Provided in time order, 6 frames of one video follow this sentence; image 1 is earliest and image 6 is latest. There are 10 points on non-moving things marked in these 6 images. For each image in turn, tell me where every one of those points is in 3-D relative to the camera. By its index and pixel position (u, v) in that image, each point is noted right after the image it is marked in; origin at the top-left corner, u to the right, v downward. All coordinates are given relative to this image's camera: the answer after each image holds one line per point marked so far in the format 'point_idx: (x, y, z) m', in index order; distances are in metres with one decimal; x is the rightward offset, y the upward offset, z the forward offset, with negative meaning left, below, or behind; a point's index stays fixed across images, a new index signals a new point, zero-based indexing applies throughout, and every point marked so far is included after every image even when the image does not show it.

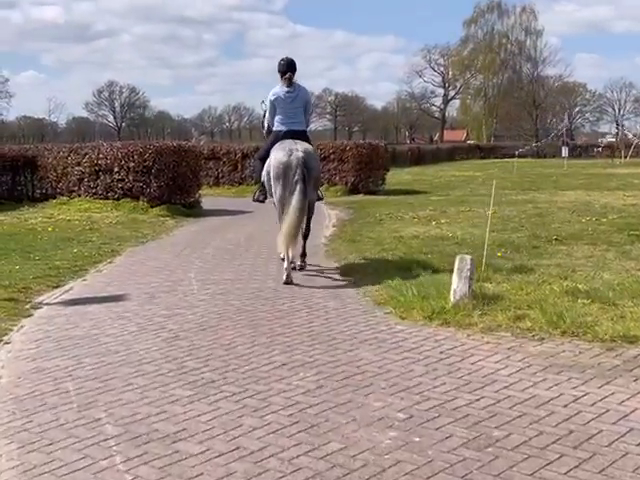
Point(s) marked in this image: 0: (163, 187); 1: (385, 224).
0: (-3.8, +1.3, +19.0) m
1: (+1.3, +0.3, +15.2) m
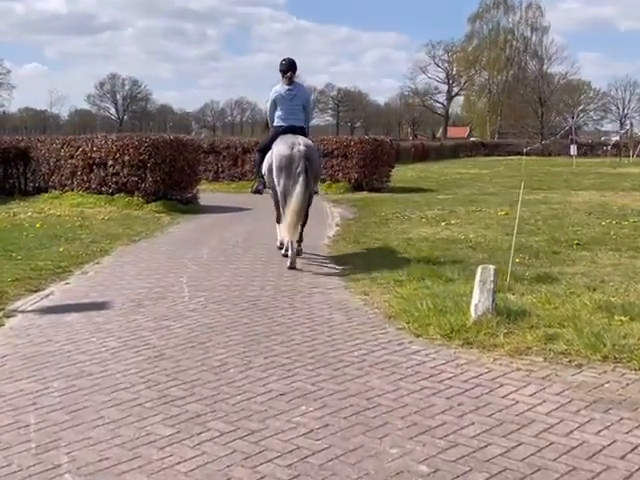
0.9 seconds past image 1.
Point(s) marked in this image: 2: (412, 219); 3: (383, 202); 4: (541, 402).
0: (-3.7, +1.3, +18.2) m
1: (+1.3, +0.3, +14.4) m
2: (+1.8, +0.4, +15.1) m
3: (+1.6, +0.9, +19.7) m
4: (+1.3, -1.0, +4.8) m
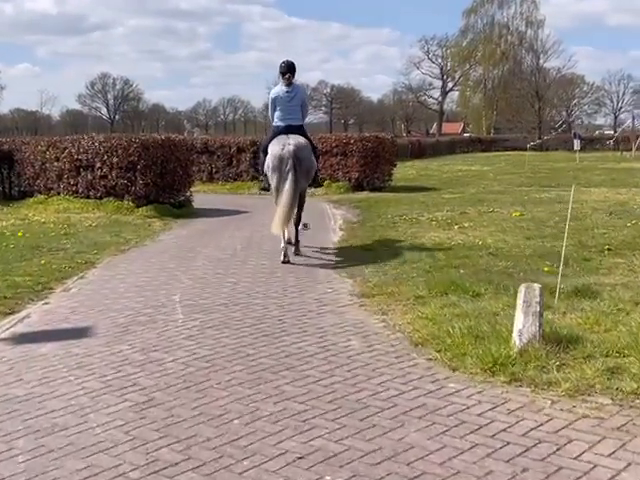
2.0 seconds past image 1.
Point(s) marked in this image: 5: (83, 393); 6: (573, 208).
0: (-3.7, +1.2, +17.2) m
1: (+1.4, +0.2, +13.4) m
2: (+1.8, +0.3, +14.2) m
3: (+1.6, +0.9, +18.7) m
4: (+1.5, -1.1, +3.8) m
5: (-1.6, -1.0, +5.2) m
6: (+4.8, +0.6, +15.0) m
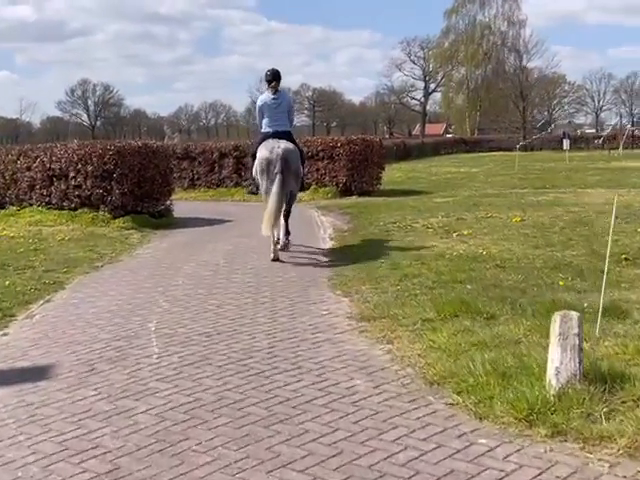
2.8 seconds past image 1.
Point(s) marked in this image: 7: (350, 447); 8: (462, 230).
0: (-4.0, +0.9, +16.2) m
1: (+1.2, 0.0, +12.6) m
2: (+1.6, +0.2, +13.3) m
3: (+1.3, +0.7, +17.9) m
4: (+1.5, -1.2, +2.9) m
5: (-1.5, -1.2, +4.3) m
6: (+4.6, +0.5, +14.1) m
7: (+0.1, -1.1, +4.2) m
8: (+2.3, +0.1, +12.7) m
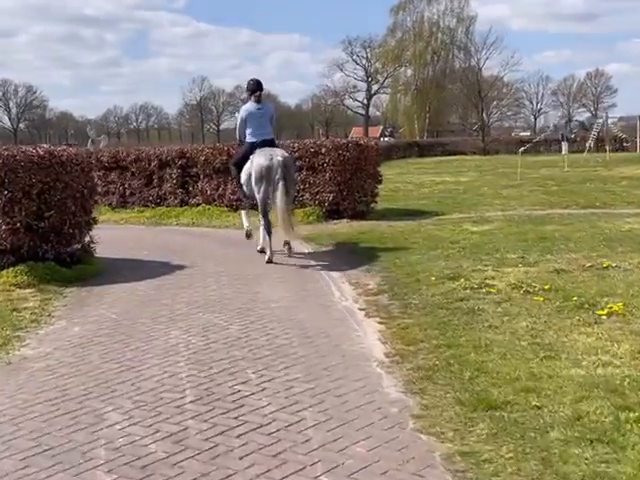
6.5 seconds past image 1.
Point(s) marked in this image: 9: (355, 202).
0: (-3.9, +0.1, +10.4) m
1: (+1.5, -0.7, +7.1) m
2: (+1.9, -0.6, +7.9) m
3: (+1.2, 0.0, +12.4) m
4: (+2.6, -1.9, -2.4) m
5: (-0.5, -1.9, -1.3) m
6: (+4.7, -0.2, +9.0) m
7: (+1.2, -1.8, -1.3) m
8: (+2.6, -0.6, +7.3) m
9: (+0.7, +0.8, +16.4) m
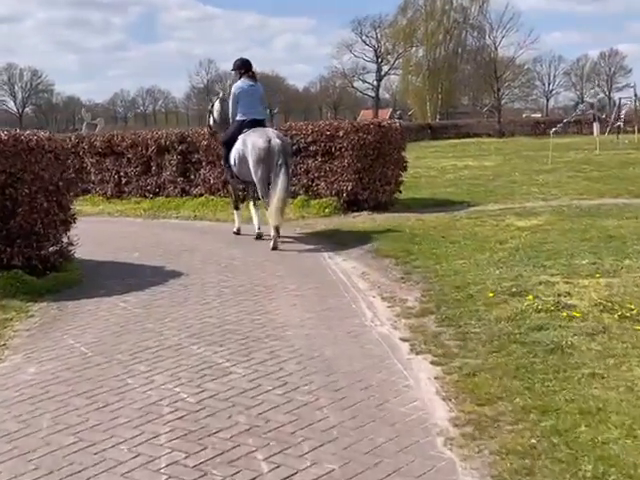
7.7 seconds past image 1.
0: (-3.7, +0.1, +8.5) m
1: (+1.8, -0.8, +5.2) m
2: (+2.1, -0.6, +6.0) m
3: (+1.5, 0.0, +10.5) m
4: (+2.8, -2.2, -4.3) m
5: (-0.4, -2.2, -3.2) m
6: (+5.0, -0.2, +7.1) m
7: (+1.3, -2.1, -3.2) m
8: (+2.8, -0.7, +5.4) m
9: (+1.0, +0.9, +14.5) m
